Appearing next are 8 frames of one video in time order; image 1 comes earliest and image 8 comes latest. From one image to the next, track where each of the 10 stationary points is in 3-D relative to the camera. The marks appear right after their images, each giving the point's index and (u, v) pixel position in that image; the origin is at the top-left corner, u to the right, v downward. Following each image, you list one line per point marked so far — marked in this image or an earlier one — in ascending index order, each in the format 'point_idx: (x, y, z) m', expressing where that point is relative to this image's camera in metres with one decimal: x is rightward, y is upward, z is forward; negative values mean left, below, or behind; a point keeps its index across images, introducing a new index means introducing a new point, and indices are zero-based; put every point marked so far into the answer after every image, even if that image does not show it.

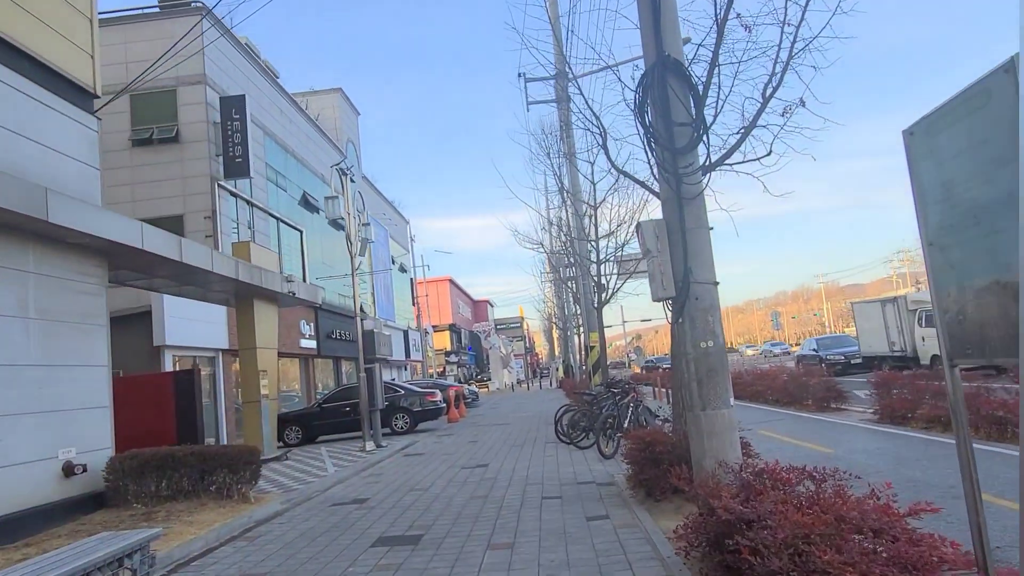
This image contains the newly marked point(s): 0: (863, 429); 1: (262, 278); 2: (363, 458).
0: (+5.9, -2.3, +12.3) m
1: (-5.2, +0.2, +15.4) m
2: (-3.0, -3.4, +14.9) m
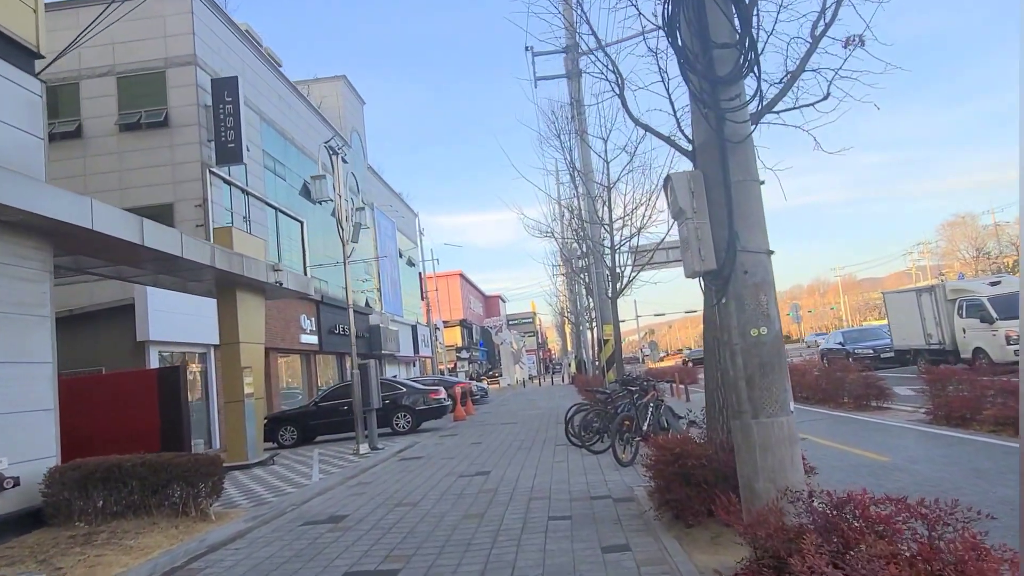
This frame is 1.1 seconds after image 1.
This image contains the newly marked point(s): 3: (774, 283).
0: (+5.9, -2.1, +10.8) m
1: (-5.1, +0.4, +14.1) m
2: (-2.9, -3.2, +13.6) m
3: (+1.7, 0.0, +4.8) m
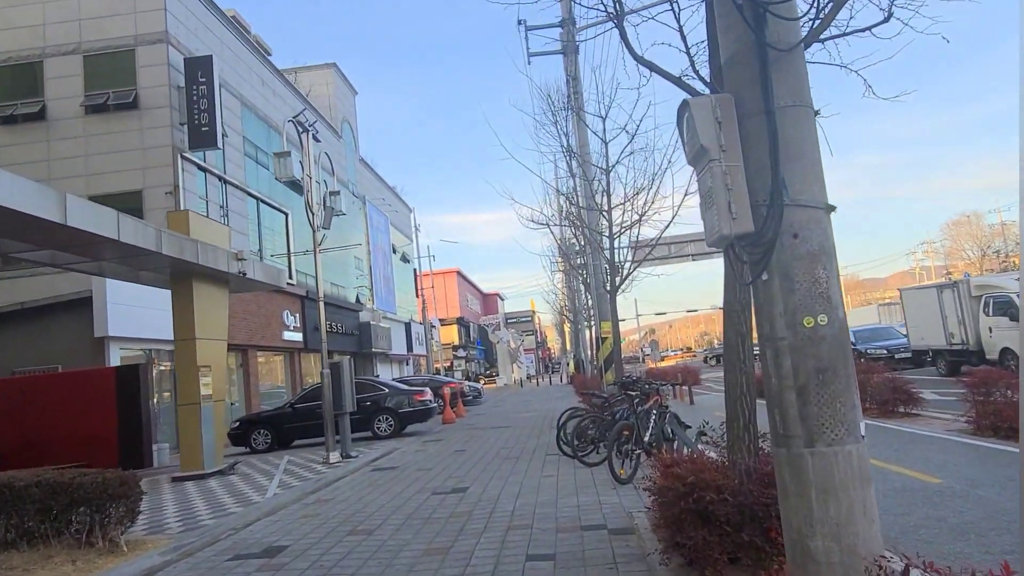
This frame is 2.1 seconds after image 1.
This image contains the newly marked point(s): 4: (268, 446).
0: (+5.7, -2.0, +9.4) m
1: (-5.3, +0.5, +12.7) m
2: (-3.2, -3.1, +12.2) m
3: (+1.5, +0.2, +3.3) m
4: (-6.2, -4.0, +18.6) m
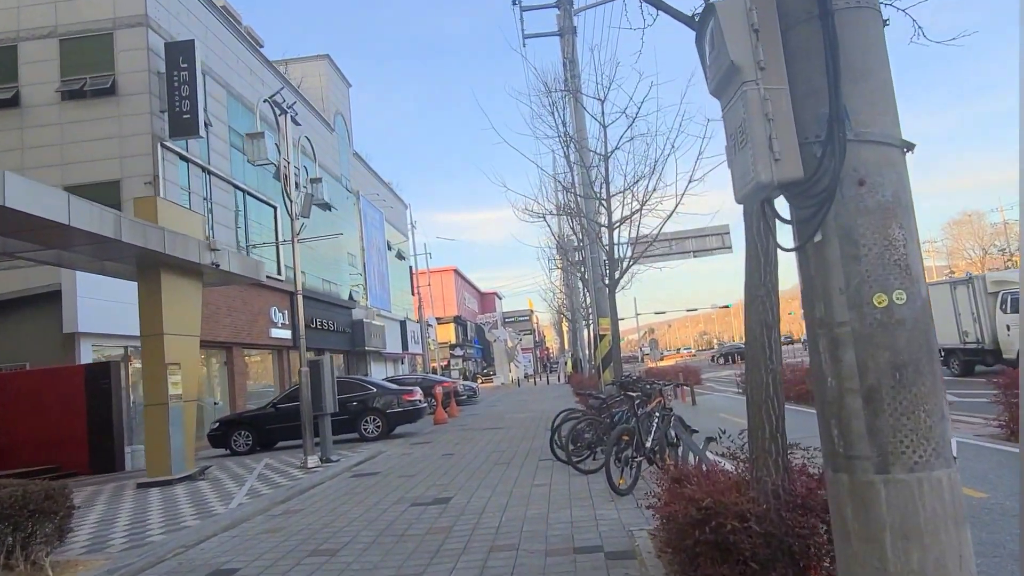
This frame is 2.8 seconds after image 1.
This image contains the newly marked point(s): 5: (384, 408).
0: (+5.6, -1.9, +8.5) m
1: (-5.4, +0.7, +11.8) m
2: (-3.3, -2.9, +11.3) m
3: (+1.3, +0.3, +2.5) m
4: (-6.3, -3.9, +17.7) m
5: (-3.1, -2.9, +17.8) m
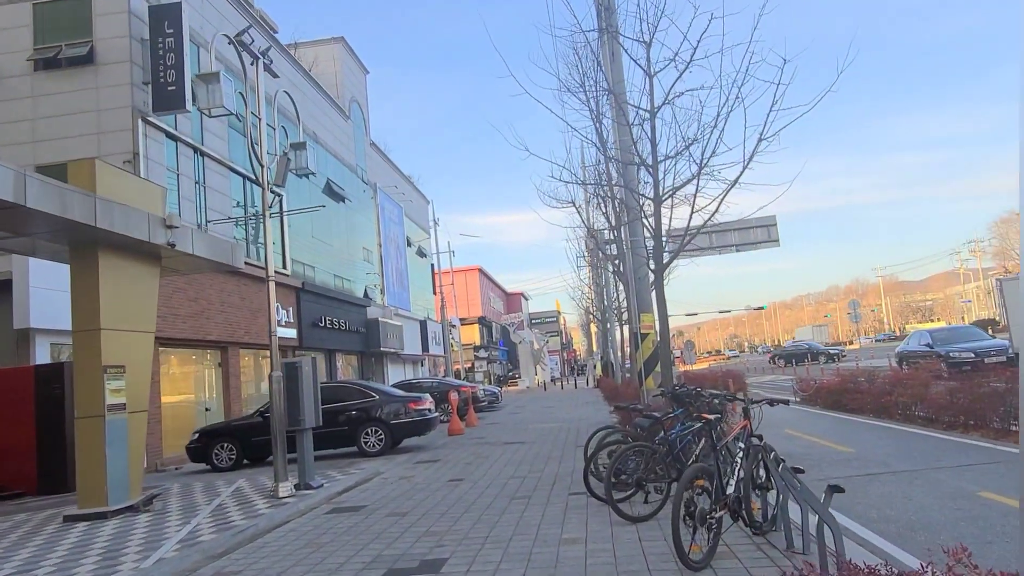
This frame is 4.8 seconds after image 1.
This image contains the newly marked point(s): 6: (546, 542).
0: (+5.7, -1.7, +5.7) m
1: (-5.2, +0.9, +9.4) m
2: (-3.0, -2.7, +8.8) m
3: (+1.3, +0.5, -0.1) m
4: (-5.8, -3.7, +15.4) m
5: (-2.6, -2.7, +15.4) m
6: (+0.3, -2.2, +6.5) m
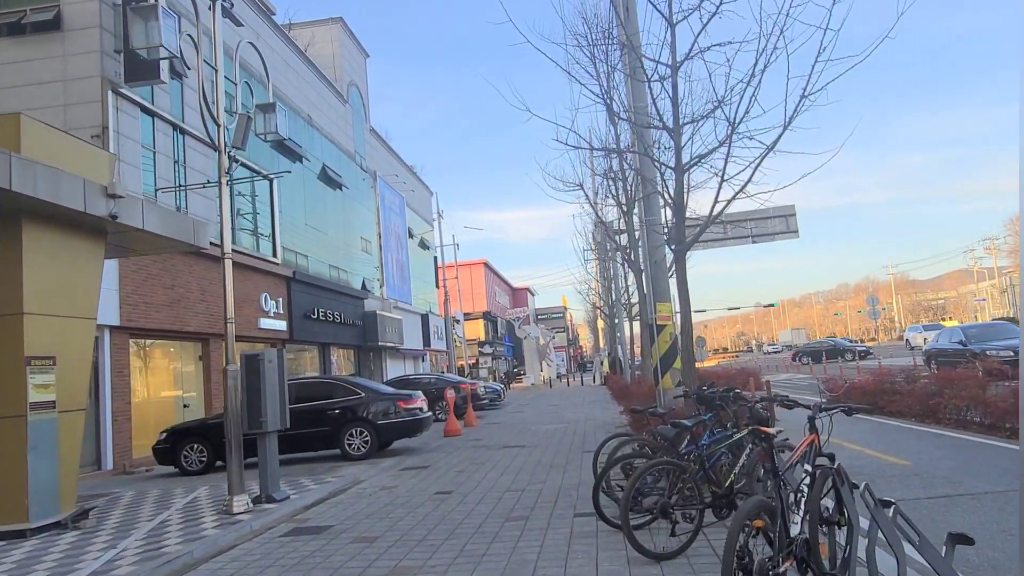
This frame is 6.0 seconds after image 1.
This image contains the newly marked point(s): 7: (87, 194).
0: (+5.6, -1.5, +4.2) m
1: (-5.2, +1.1, +8.0) m
2: (-3.1, -2.5, +7.4) m
3: (+1.2, +0.7, -1.7) m
4: (-5.9, -3.4, +13.9) m
5: (-2.6, -2.5, +13.9) m
6: (+0.2, -2.0, +5.0) m
7: (-5.1, +1.1, +8.7) m
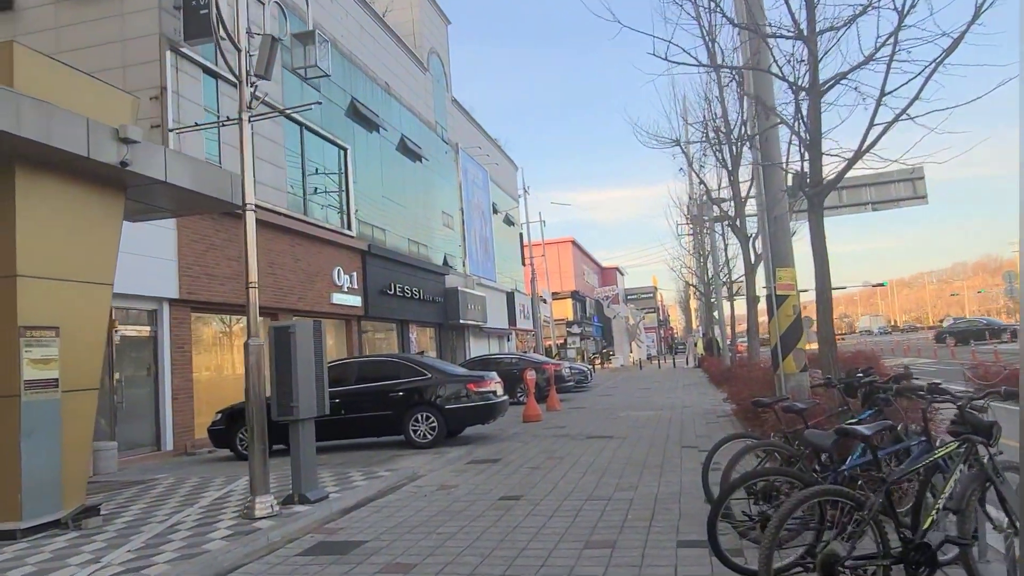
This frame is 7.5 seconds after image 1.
0: (+5.8, -1.2, +1.7) m
1: (-4.5, +1.5, +6.7) m
2: (-2.5, -2.1, +5.9) m
3: (+0.7, +0.8, -3.6) m
4: (-4.4, -2.8, +12.8) m
5: (-1.2, -1.9, +12.4) m
6: (+0.6, -1.7, +3.2) m
7: (-4.3, +1.5, +7.4) m
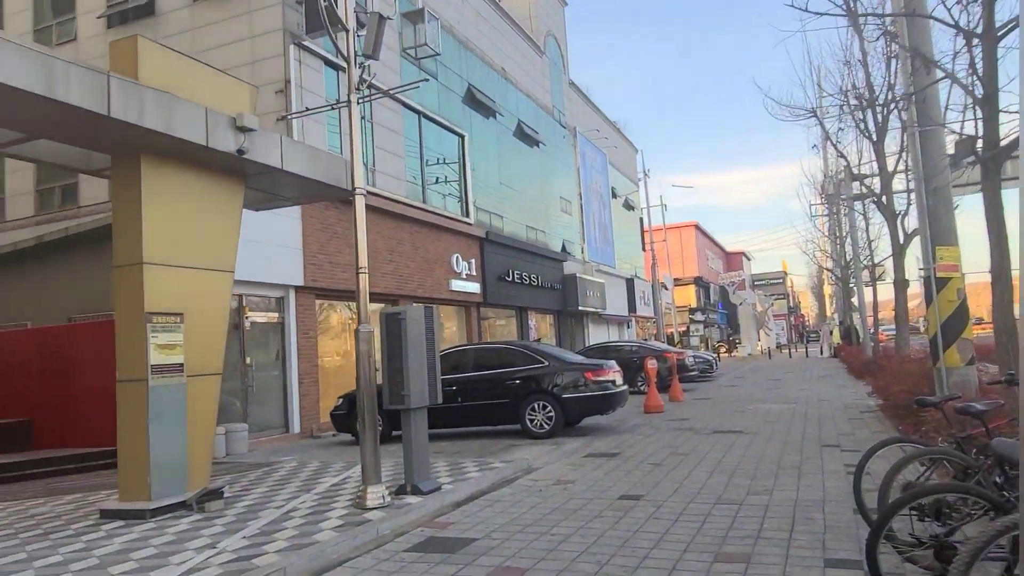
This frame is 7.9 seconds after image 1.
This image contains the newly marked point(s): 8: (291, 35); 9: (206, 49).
0: (+5.9, -1.1, +0.3) m
1: (-3.4, +1.7, +6.8) m
2: (-1.6, -2.0, +5.8) m
3: (0.0, +0.8, -4.2) m
4: (-2.3, -2.6, +12.9) m
5: (+0.7, -1.7, +12.0) m
6: (+1.0, -1.6, +2.6) m
7: (-3.1, +1.7, +7.5) m
8: (-4.8, +5.6, +16.1) m
9: (-7.0, +5.4, +16.7) m
